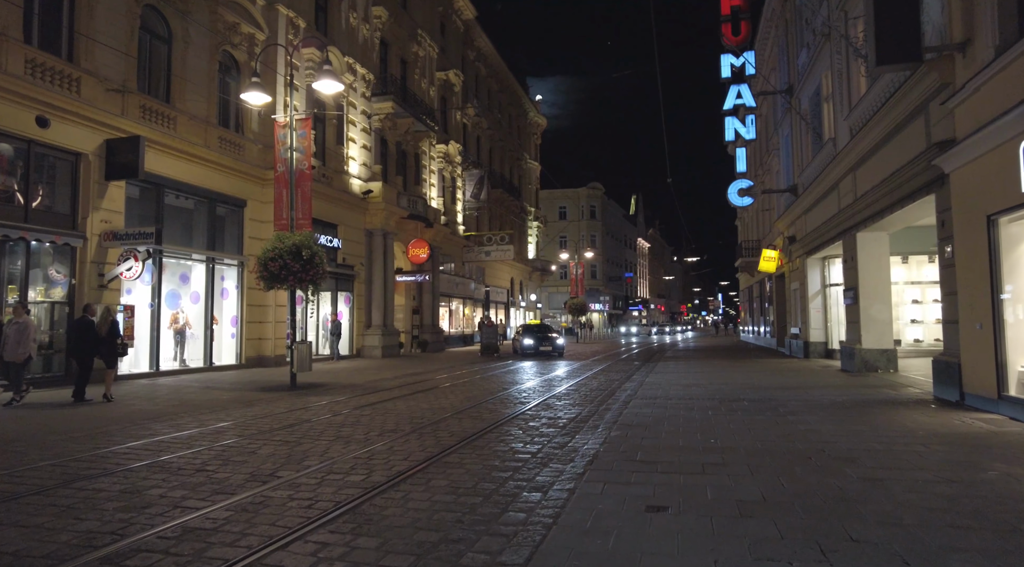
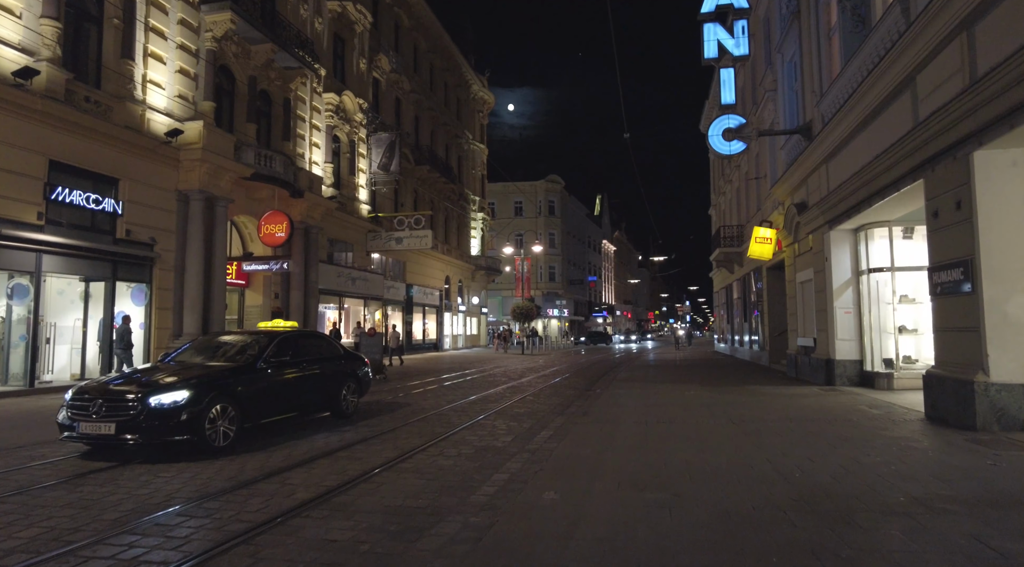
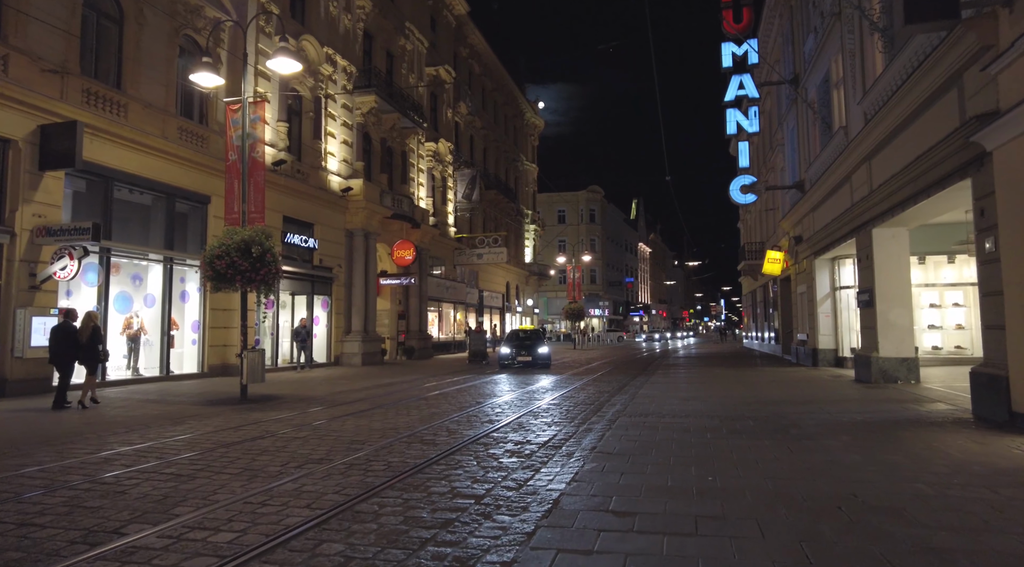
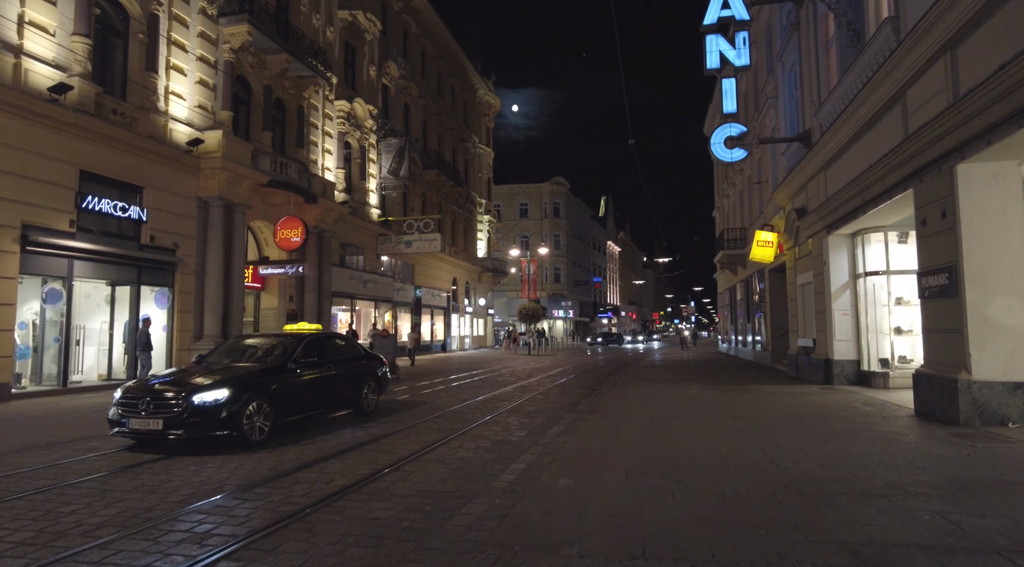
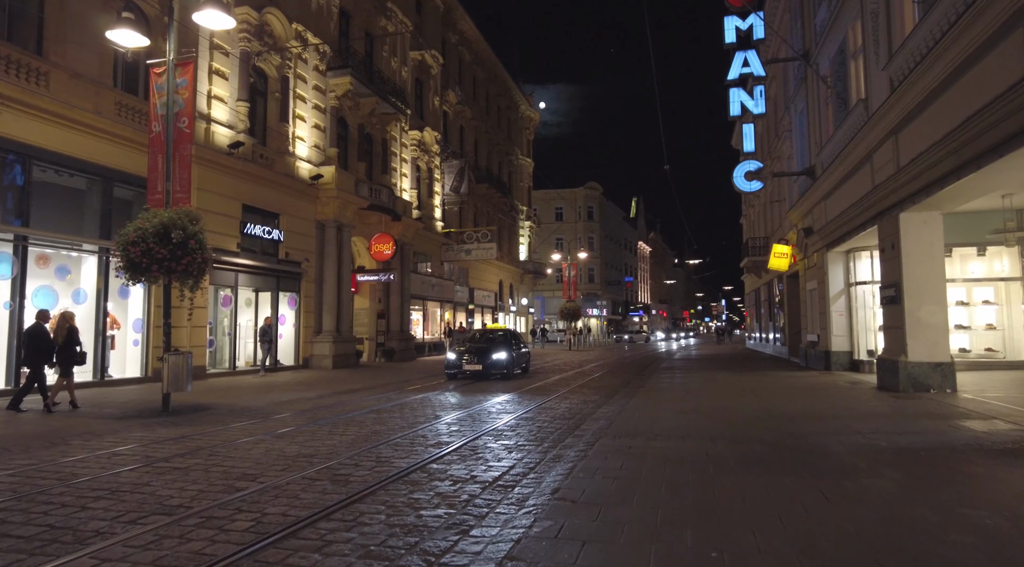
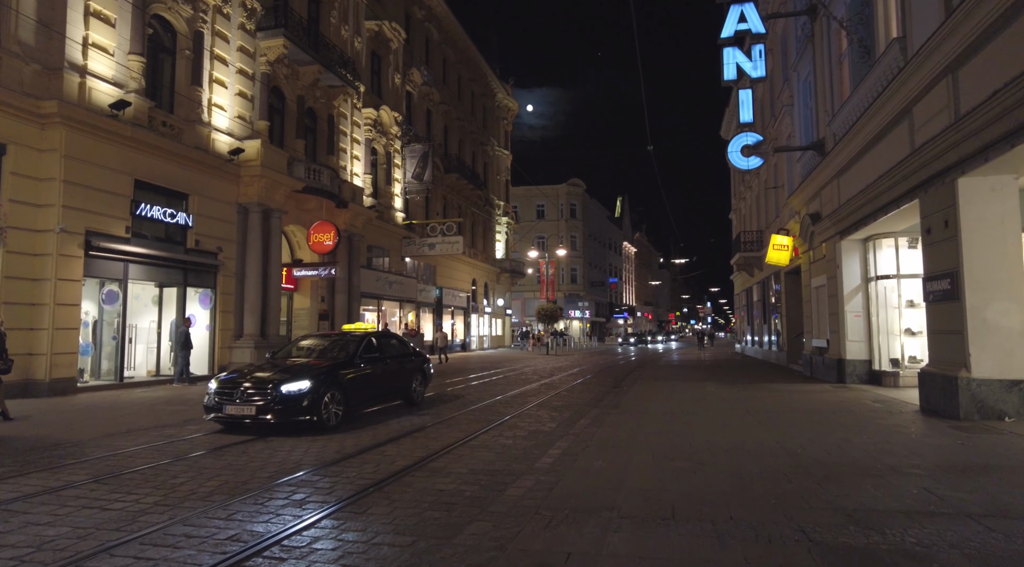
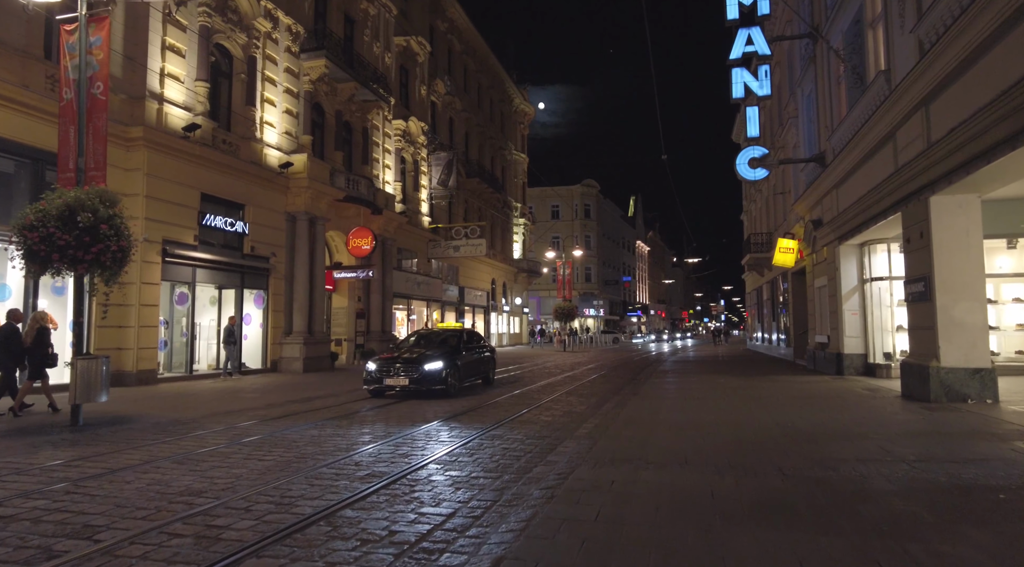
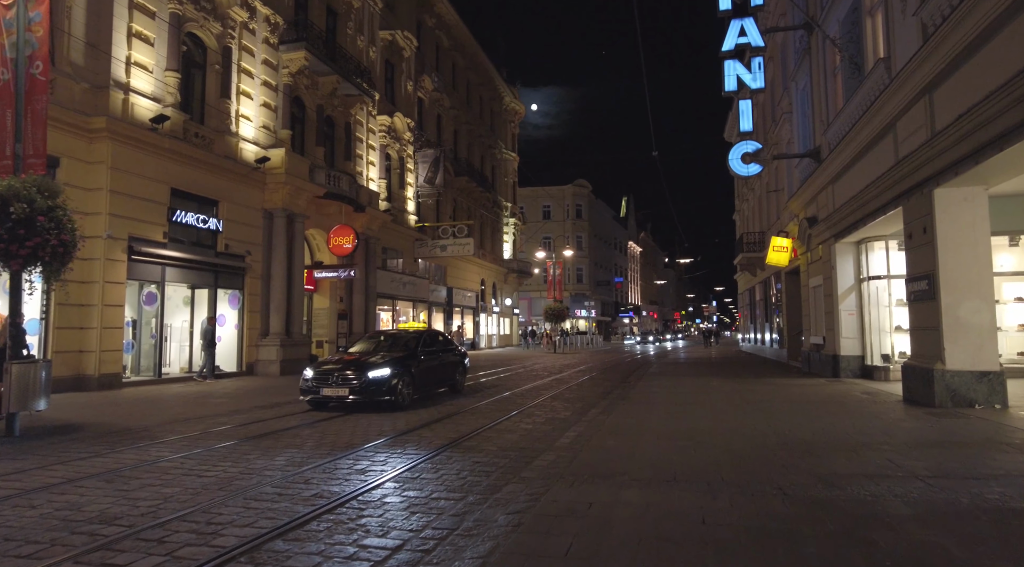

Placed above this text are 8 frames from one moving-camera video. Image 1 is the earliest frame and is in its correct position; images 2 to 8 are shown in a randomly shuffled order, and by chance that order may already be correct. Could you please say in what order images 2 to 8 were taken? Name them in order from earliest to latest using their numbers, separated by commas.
3, 5, 7, 8, 6, 4, 2
